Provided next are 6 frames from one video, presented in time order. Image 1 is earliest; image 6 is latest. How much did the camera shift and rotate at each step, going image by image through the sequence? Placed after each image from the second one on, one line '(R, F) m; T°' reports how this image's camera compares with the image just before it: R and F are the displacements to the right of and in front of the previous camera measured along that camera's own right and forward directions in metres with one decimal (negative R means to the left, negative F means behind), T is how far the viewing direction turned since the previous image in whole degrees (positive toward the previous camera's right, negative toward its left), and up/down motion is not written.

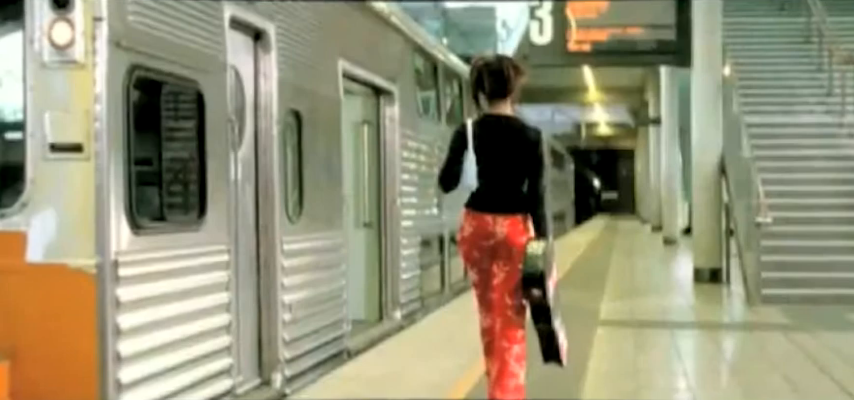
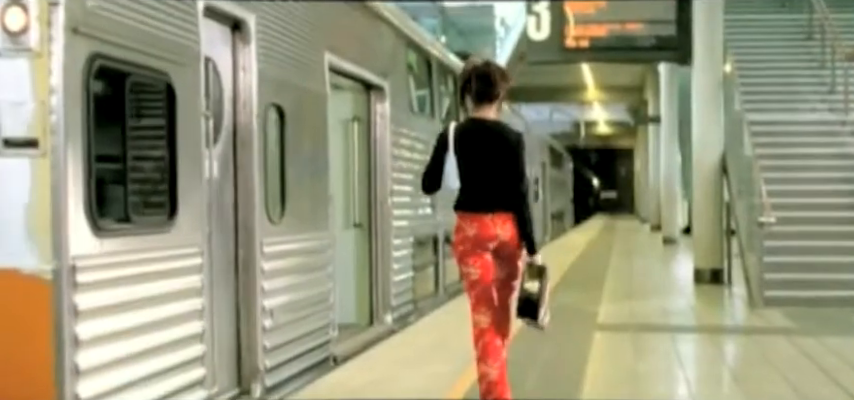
(+0.1, +0.3) m; 0°
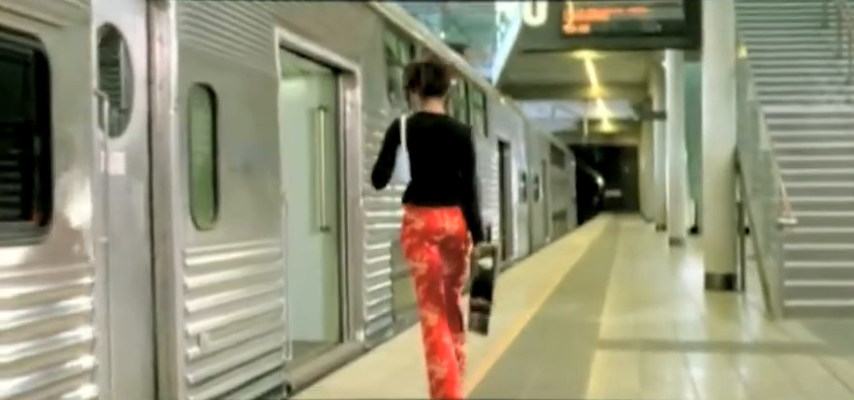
(+0.2, +1.0) m; 0°
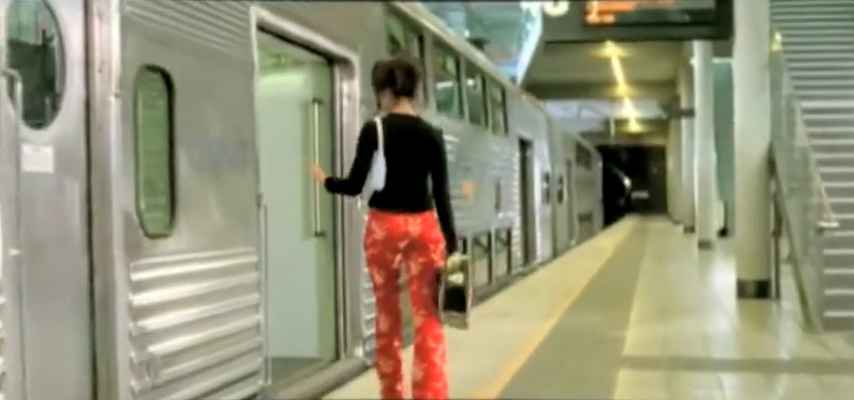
(+0.1, +0.7) m; -1°
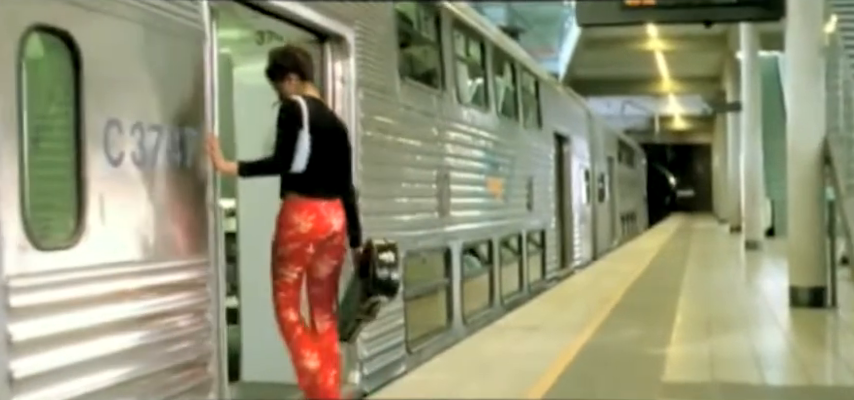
(+0.2, +0.9) m; -2°
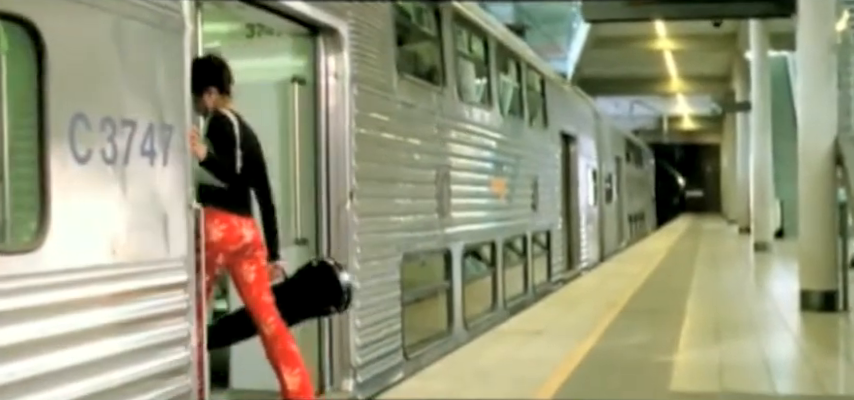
(+0.1, +0.2) m; 0°
